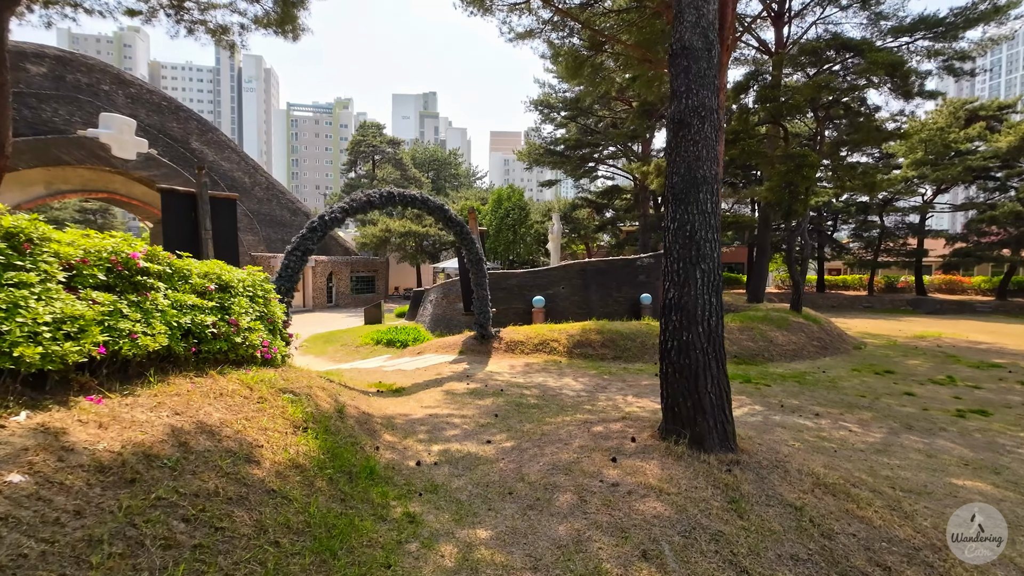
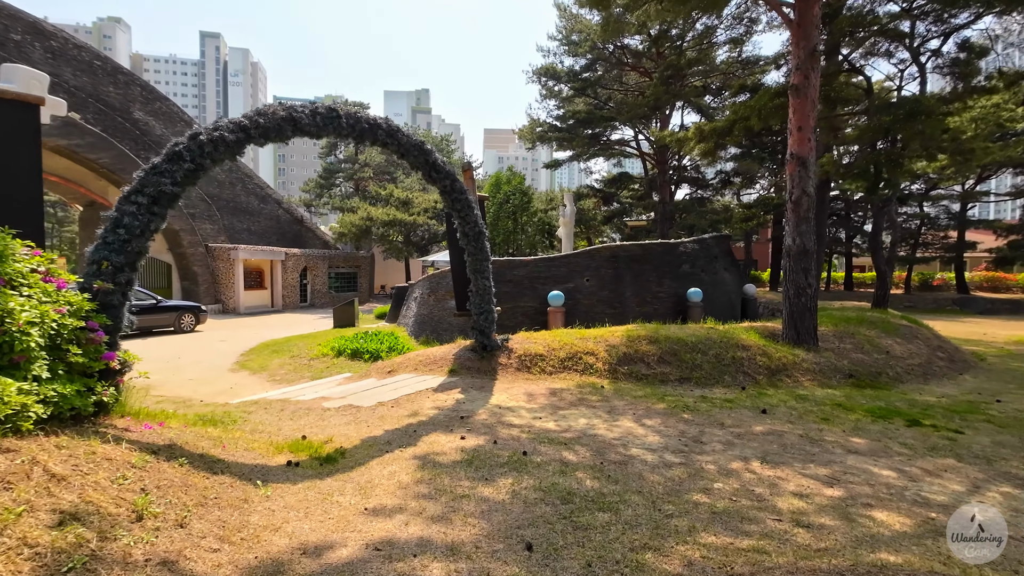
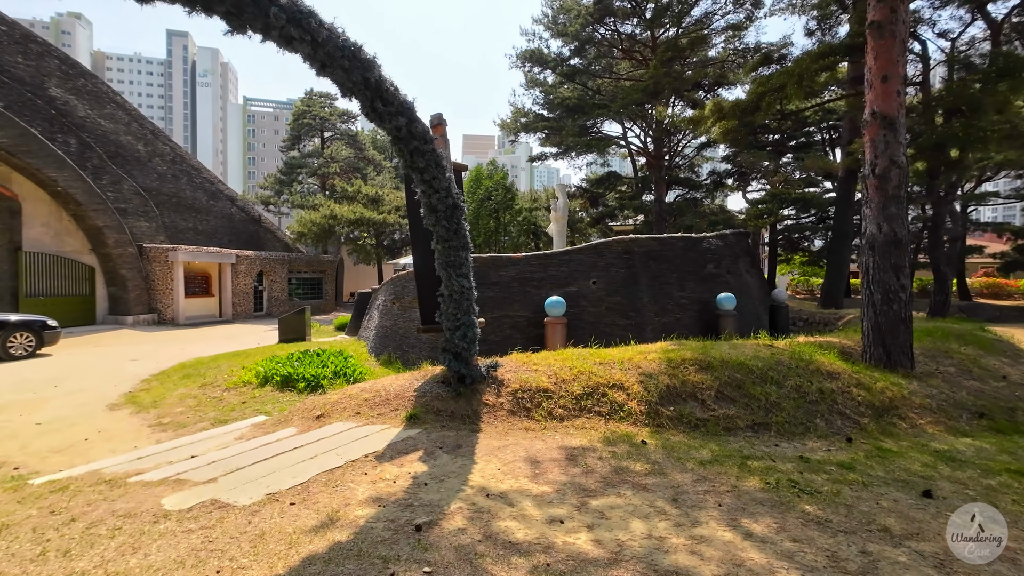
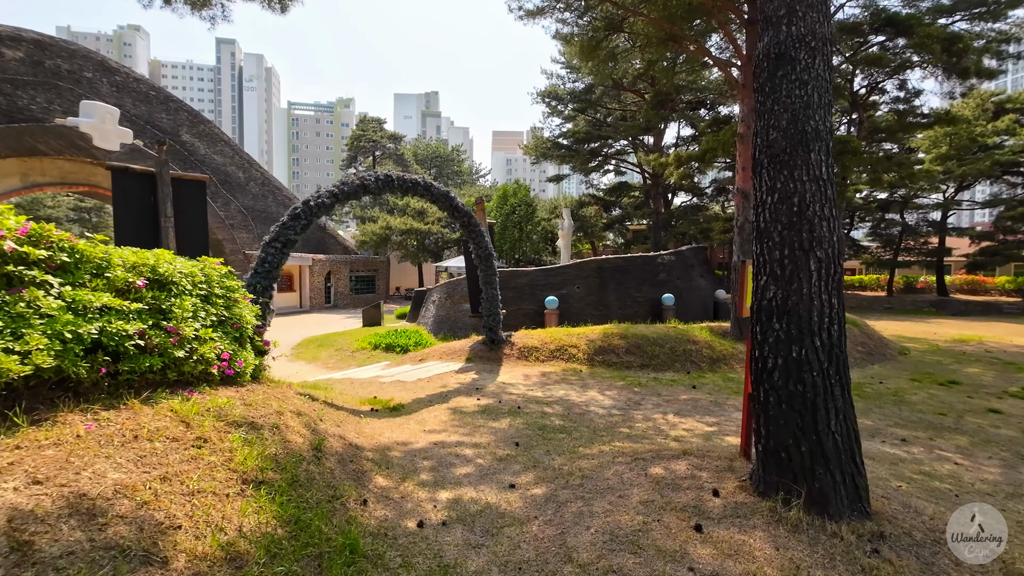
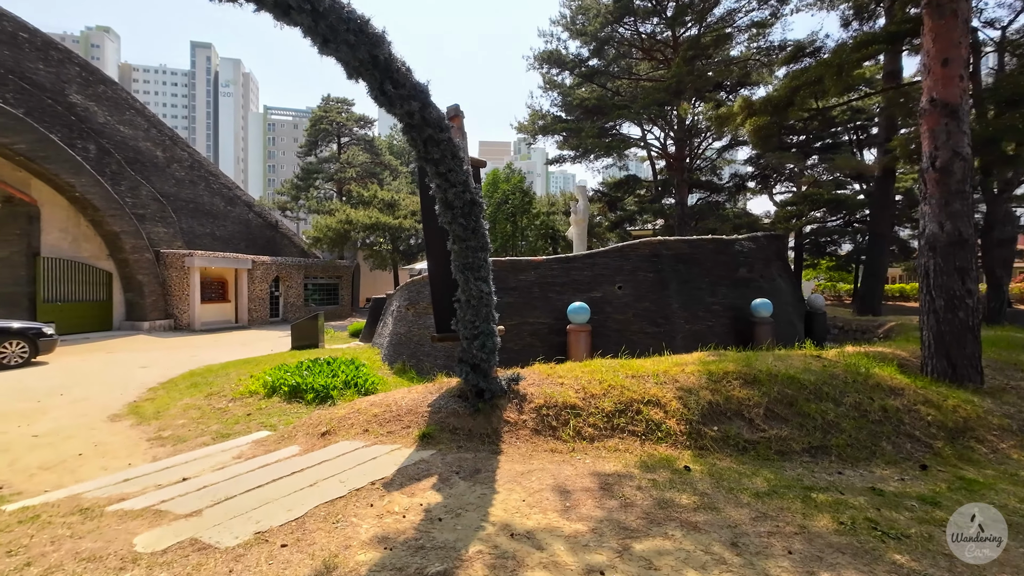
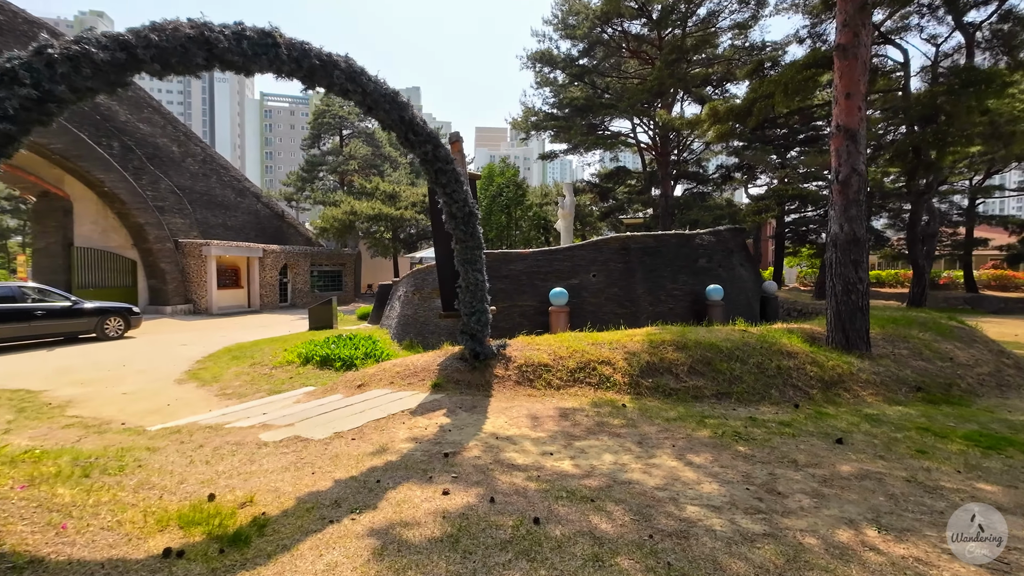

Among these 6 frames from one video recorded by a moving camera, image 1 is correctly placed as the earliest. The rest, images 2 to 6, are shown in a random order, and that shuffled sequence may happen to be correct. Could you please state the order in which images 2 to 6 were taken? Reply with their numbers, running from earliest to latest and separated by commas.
4, 2, 6, 3, 5
